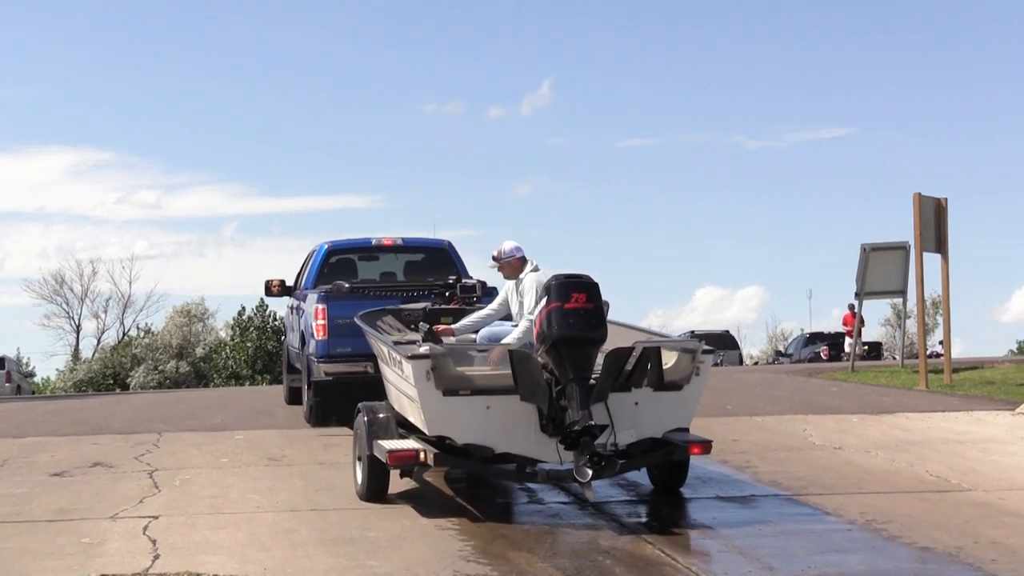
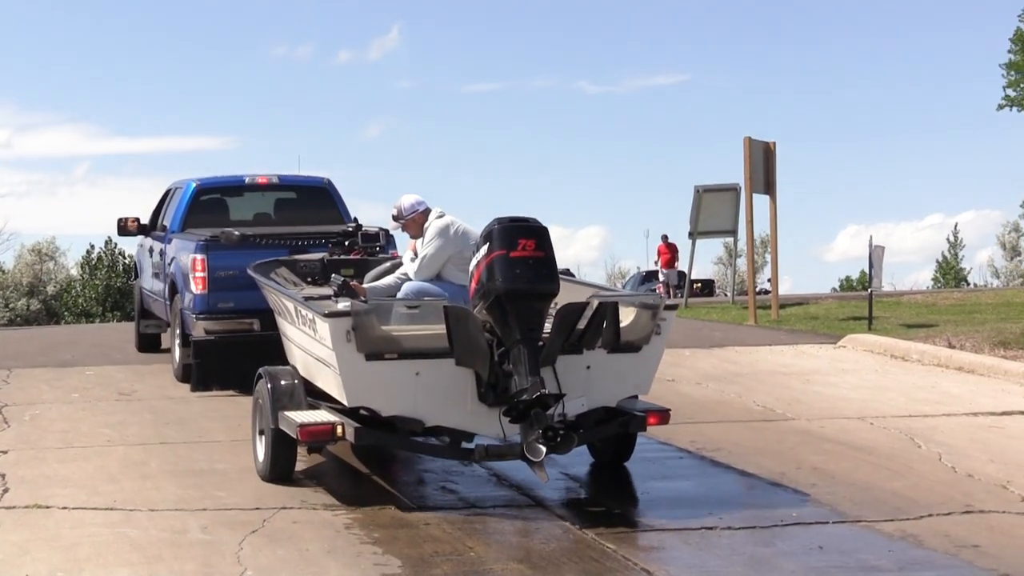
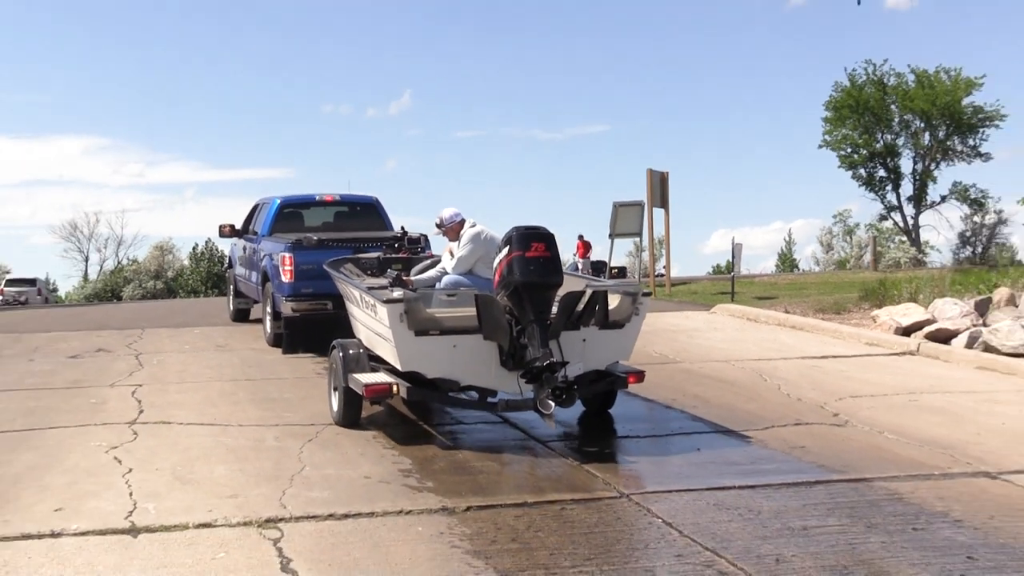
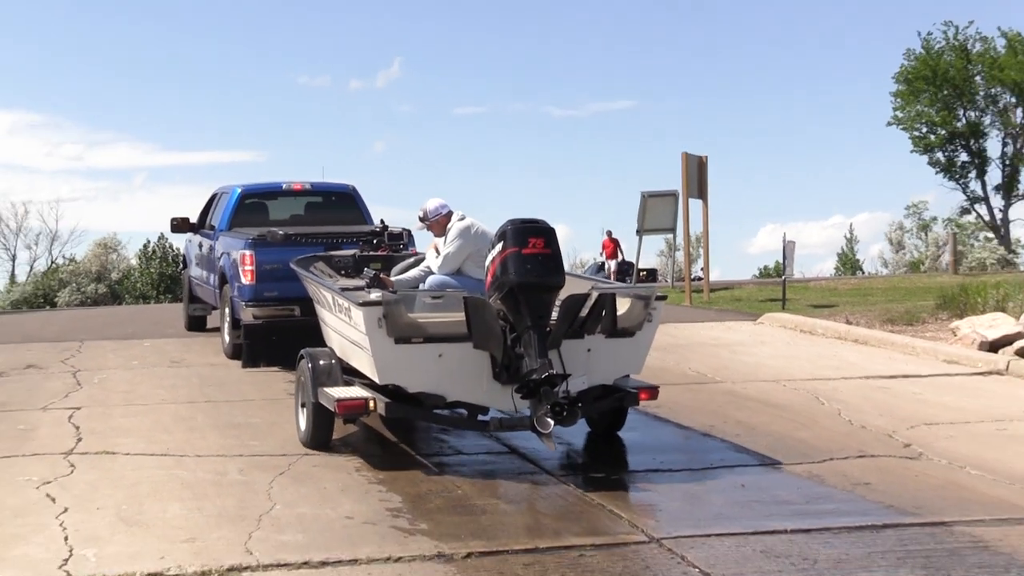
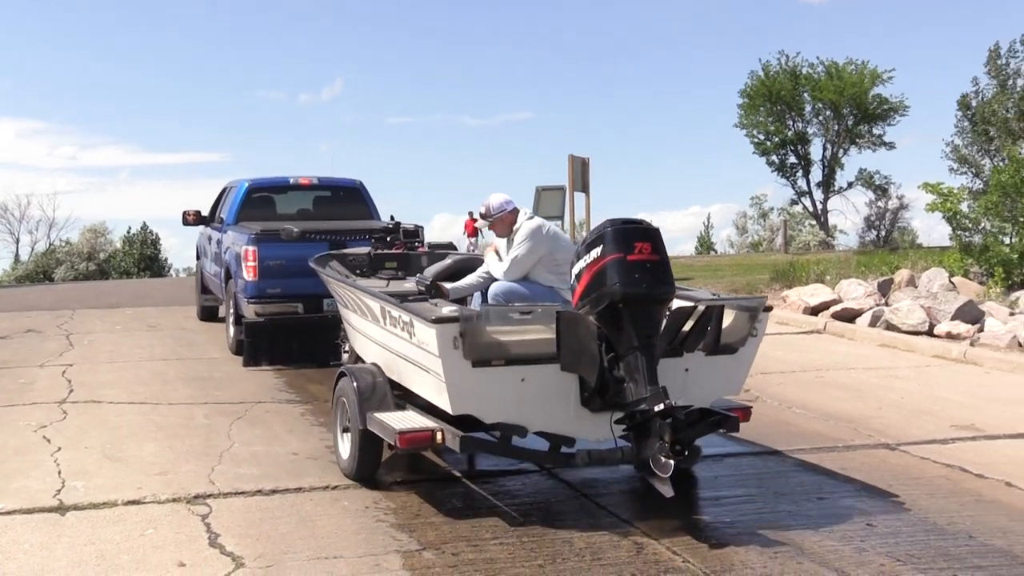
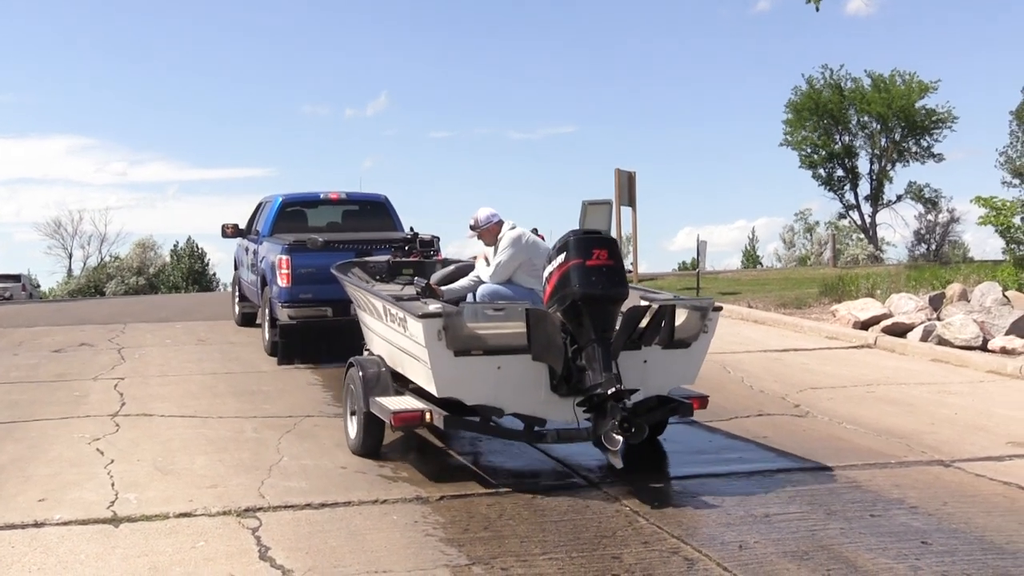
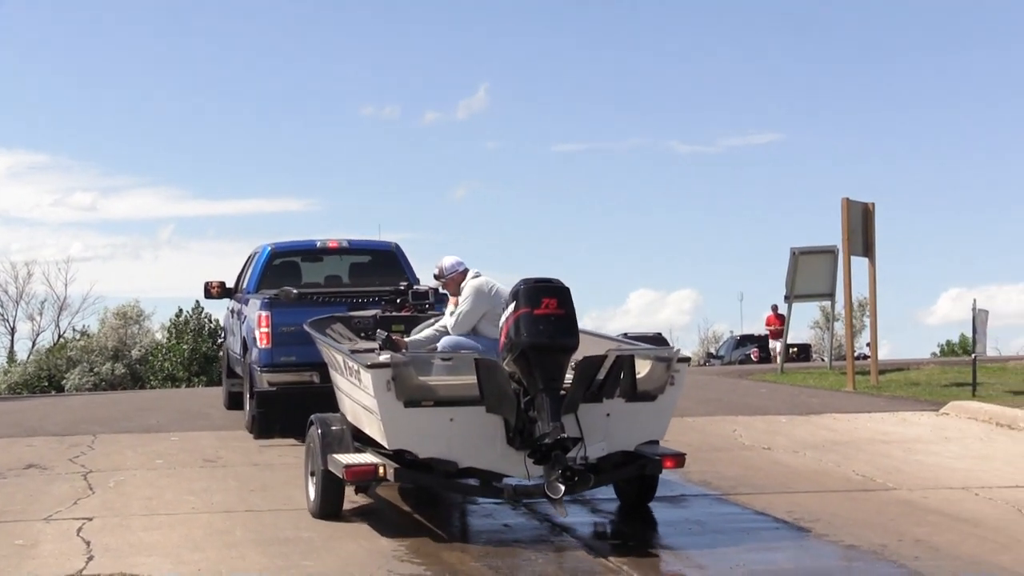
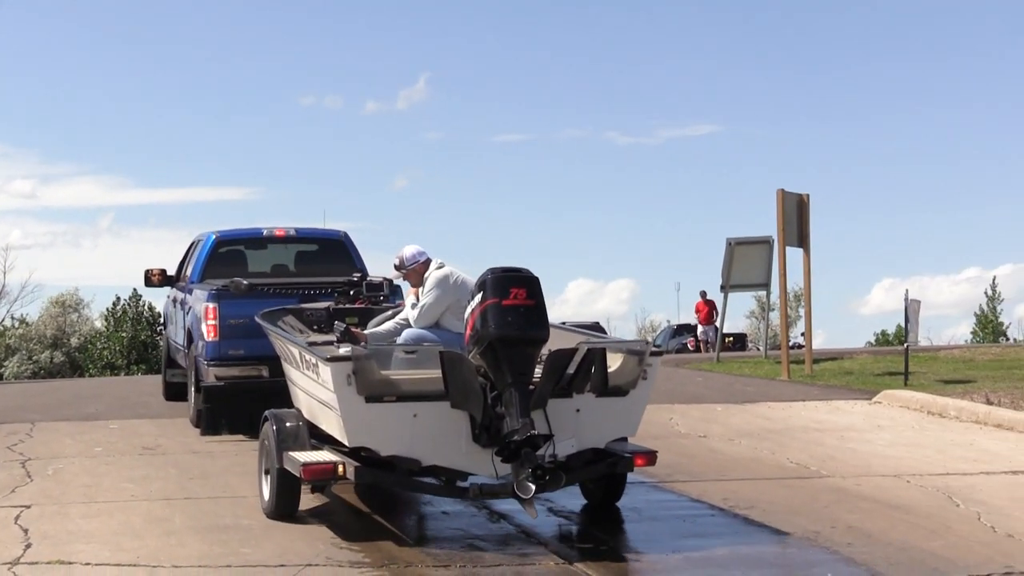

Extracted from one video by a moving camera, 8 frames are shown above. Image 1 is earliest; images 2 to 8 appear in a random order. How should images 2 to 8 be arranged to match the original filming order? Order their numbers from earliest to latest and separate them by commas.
7, 8, 2, 4, 3, 6, 5
